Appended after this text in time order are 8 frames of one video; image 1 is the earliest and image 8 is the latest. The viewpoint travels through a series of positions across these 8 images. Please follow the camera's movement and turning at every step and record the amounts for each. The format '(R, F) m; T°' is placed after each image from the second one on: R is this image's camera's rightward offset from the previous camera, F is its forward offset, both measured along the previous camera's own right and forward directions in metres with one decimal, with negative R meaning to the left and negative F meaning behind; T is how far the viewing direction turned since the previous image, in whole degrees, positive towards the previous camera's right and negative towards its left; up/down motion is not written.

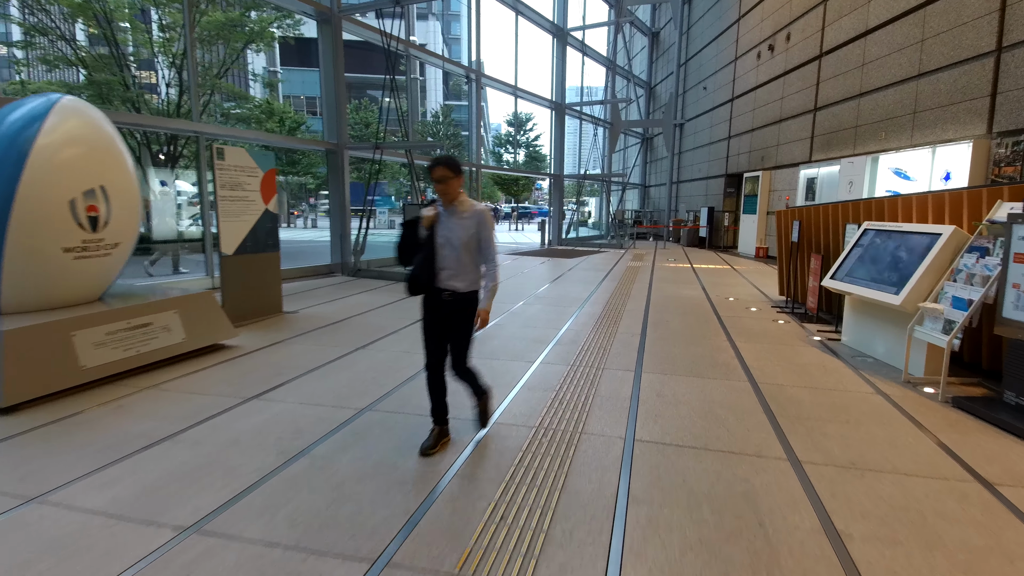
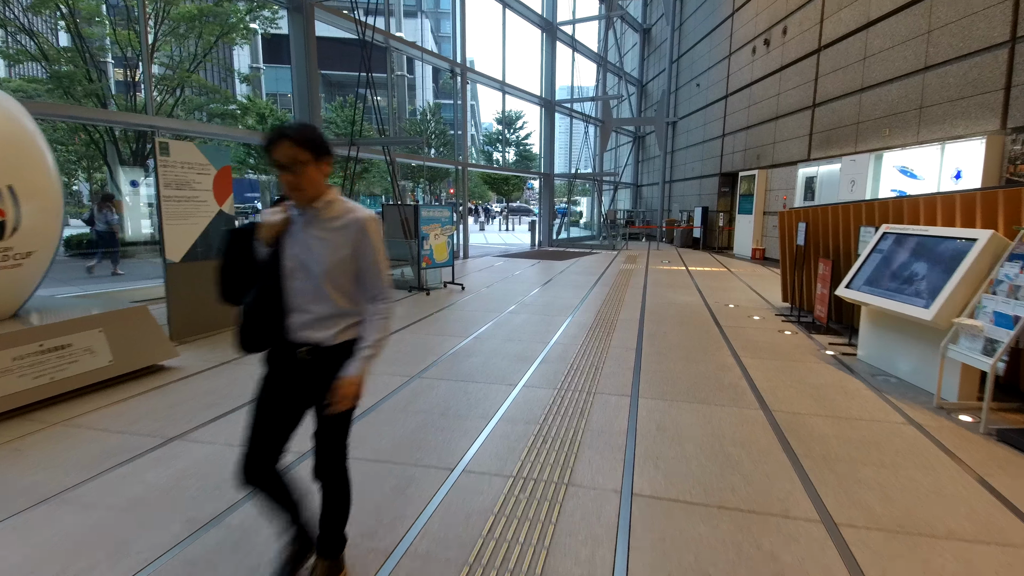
(+0.1, +0.6) m; +1°
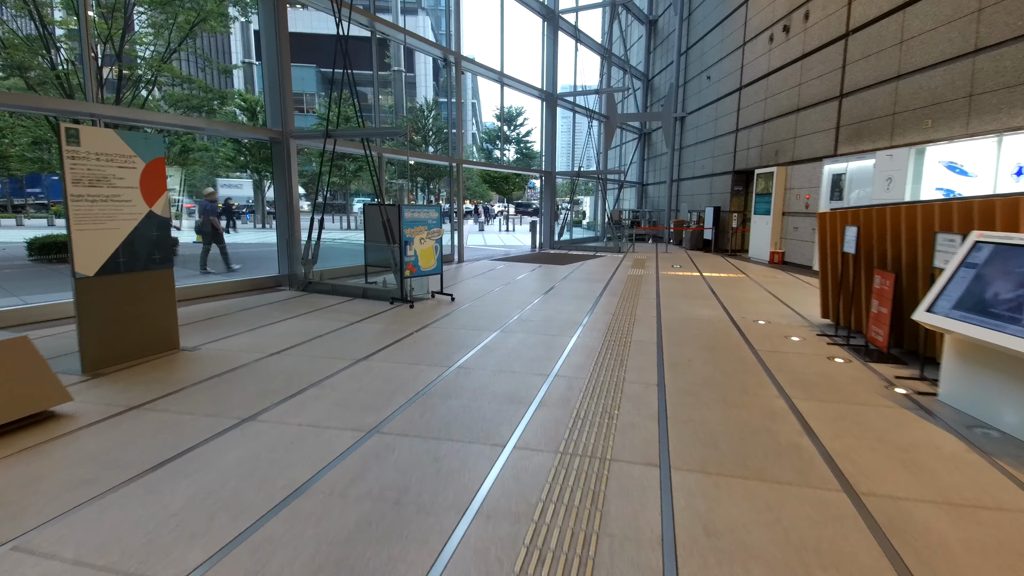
(+0.1, +1.0) m; 0°
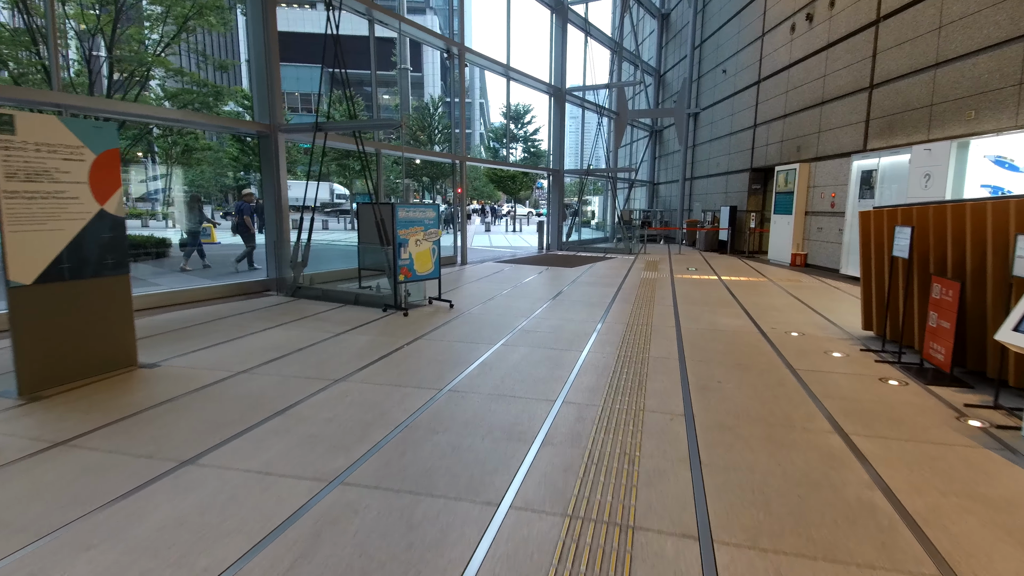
(+0.1, +0.6) m; -1°
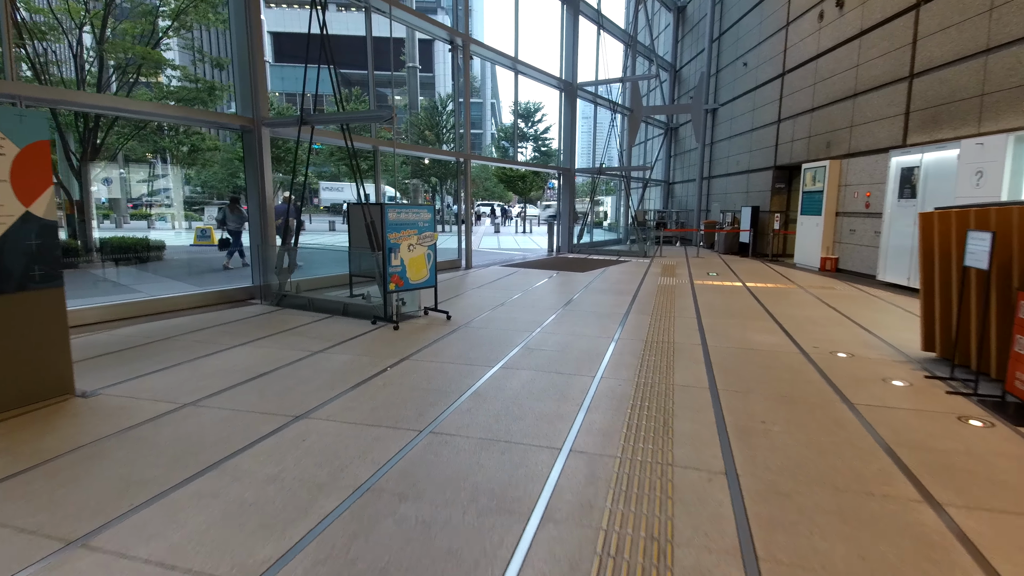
(+0.1, +0.7) m; -1°
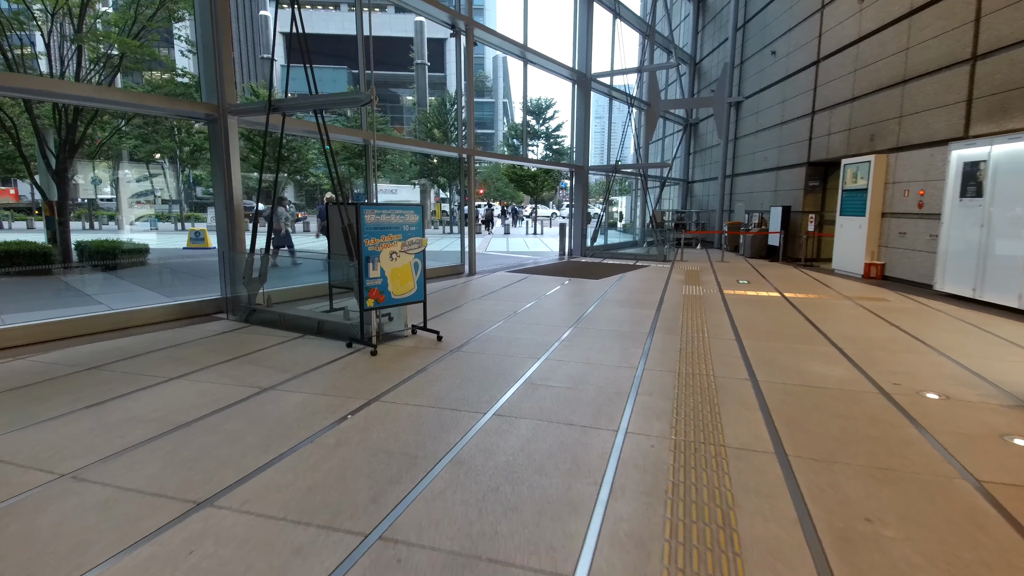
(+0.1, +0.9) m; -1°
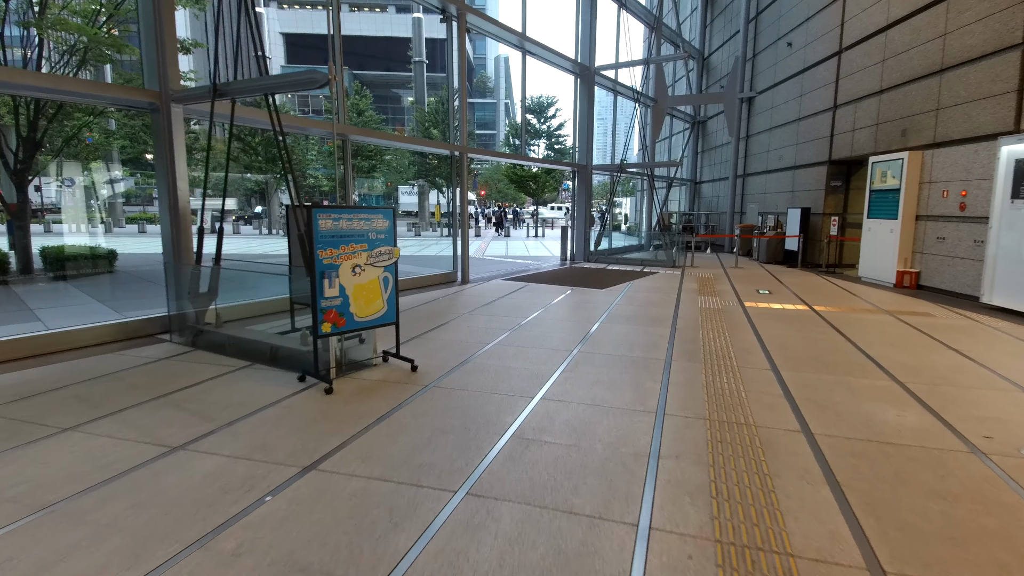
(+0.1, +0.9) m; 0°
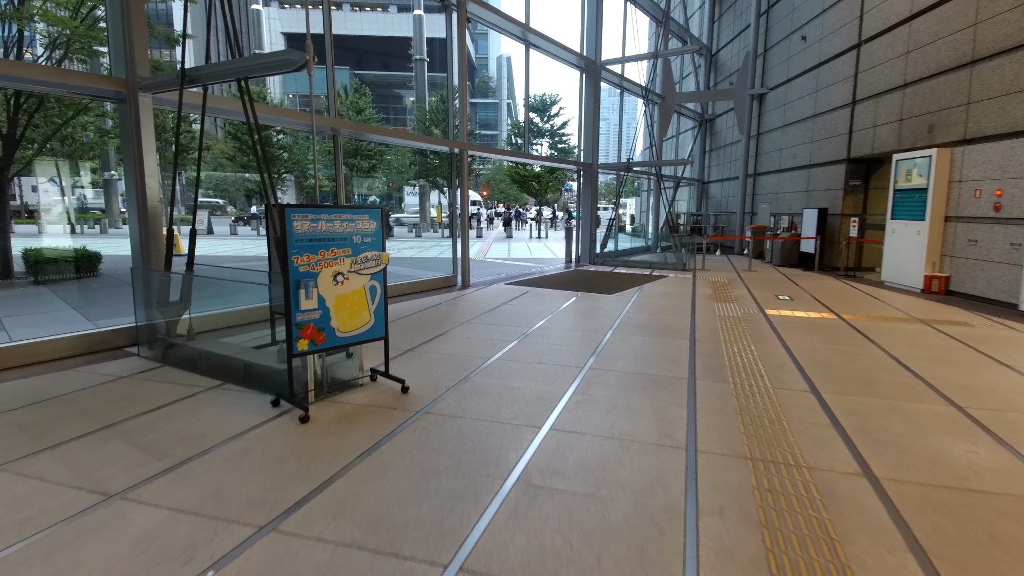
(0.0, +0.5) m; 0°
